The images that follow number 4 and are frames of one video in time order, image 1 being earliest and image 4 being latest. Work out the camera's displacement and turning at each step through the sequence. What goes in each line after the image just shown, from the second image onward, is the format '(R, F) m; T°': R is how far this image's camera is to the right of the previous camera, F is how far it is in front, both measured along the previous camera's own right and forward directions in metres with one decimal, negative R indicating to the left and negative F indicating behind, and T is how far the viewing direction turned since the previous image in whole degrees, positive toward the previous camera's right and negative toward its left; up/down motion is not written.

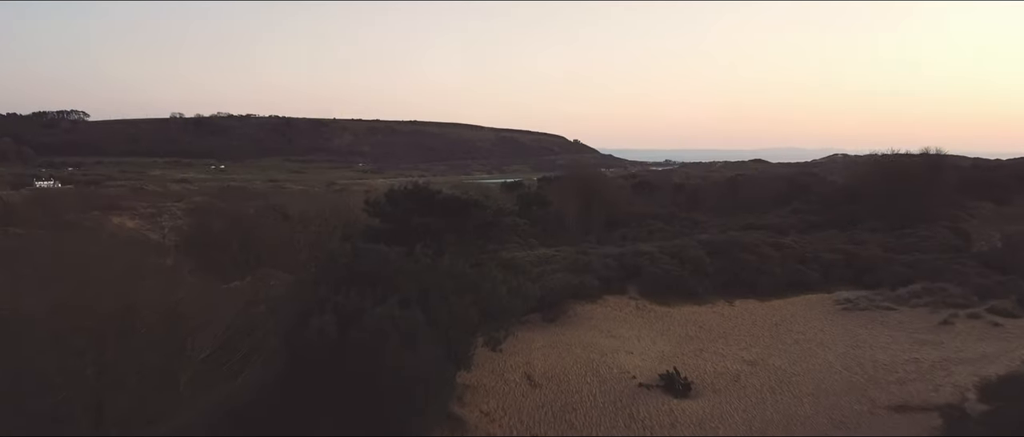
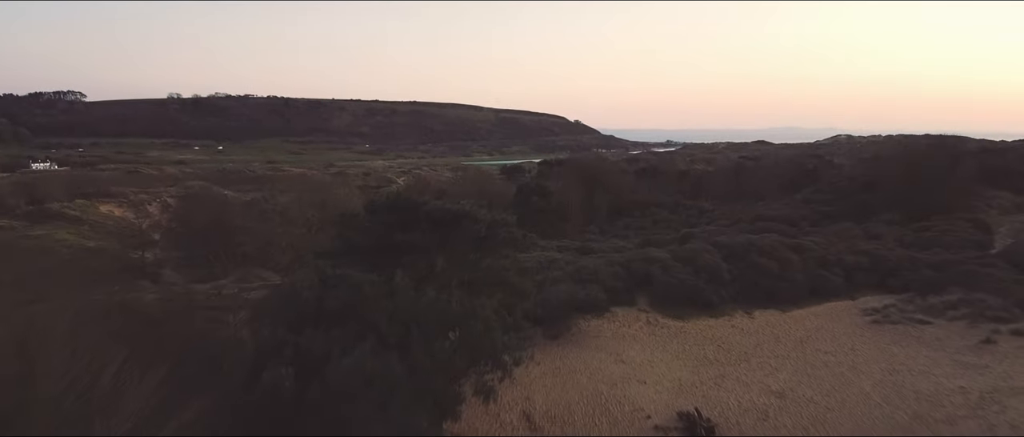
(0.0, +1.8) m; 0°
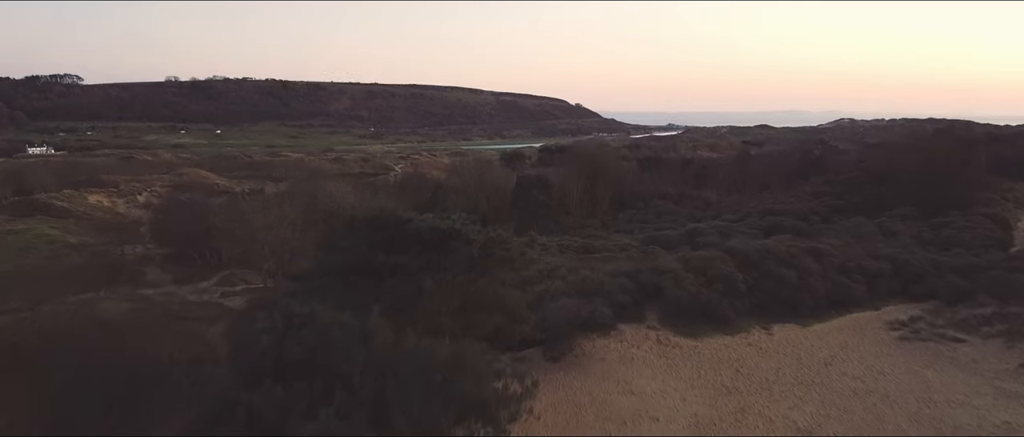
(0.0, +1.5) m; 0°
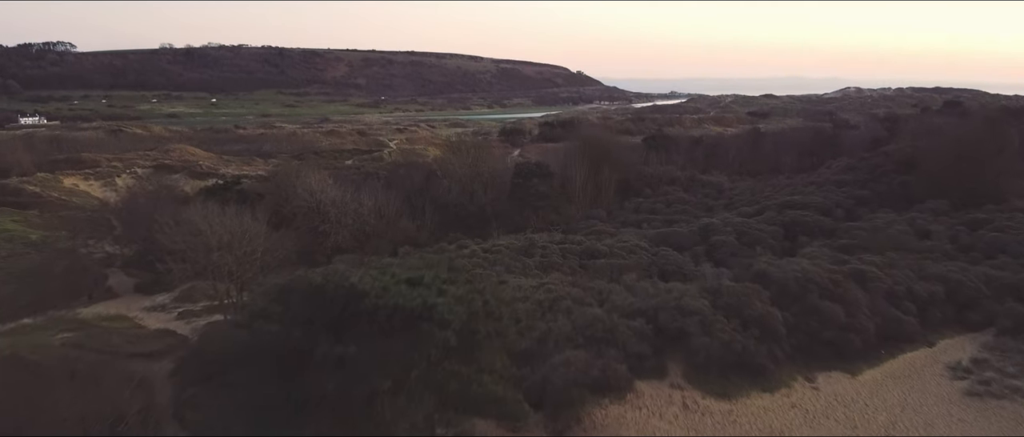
(+0.1, +3.0) m; 0°
